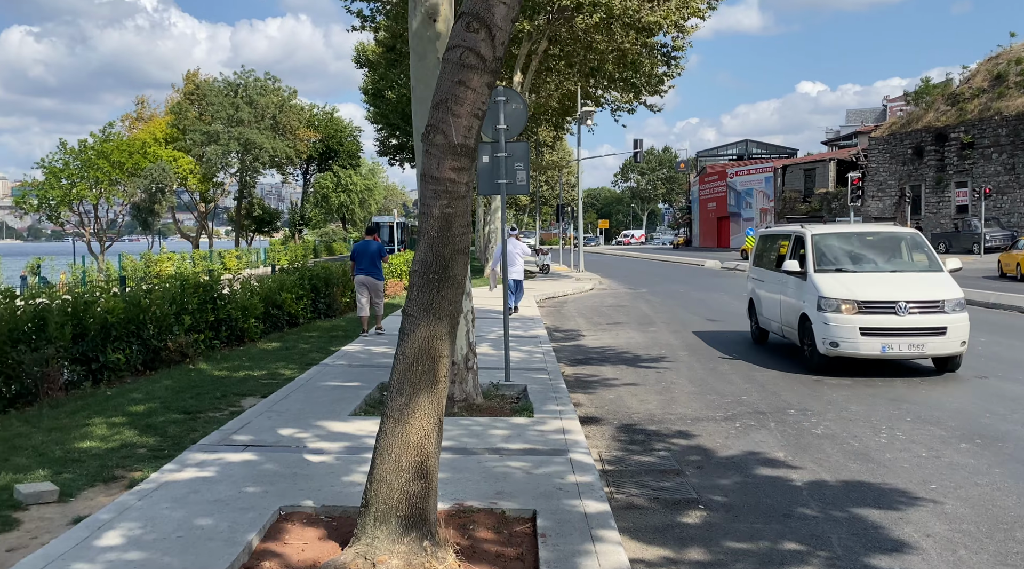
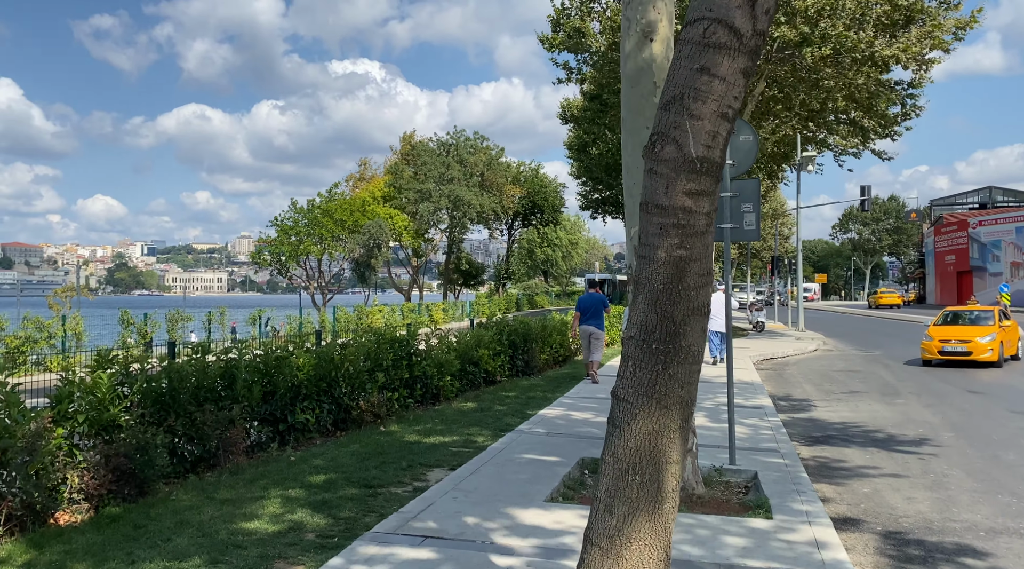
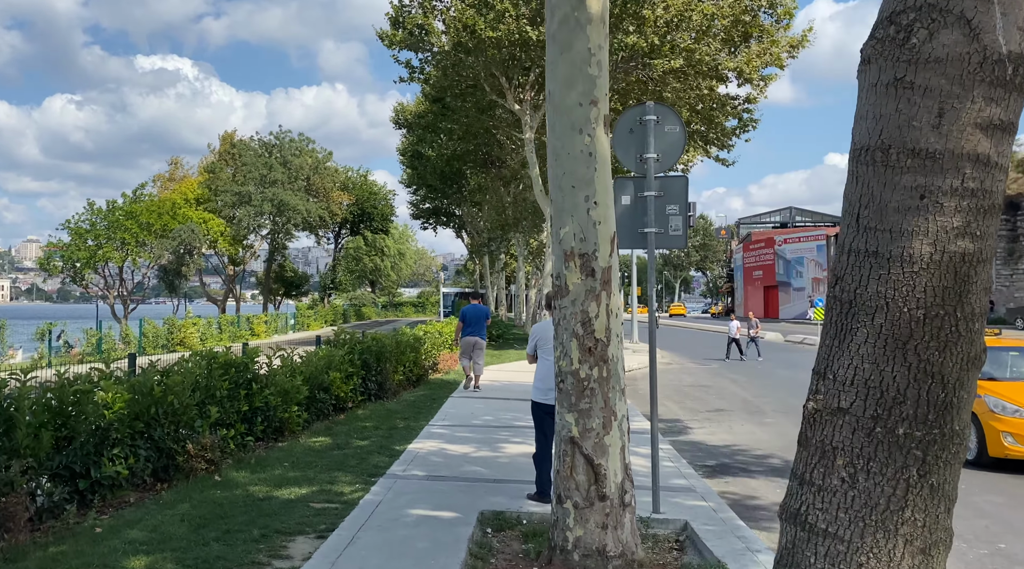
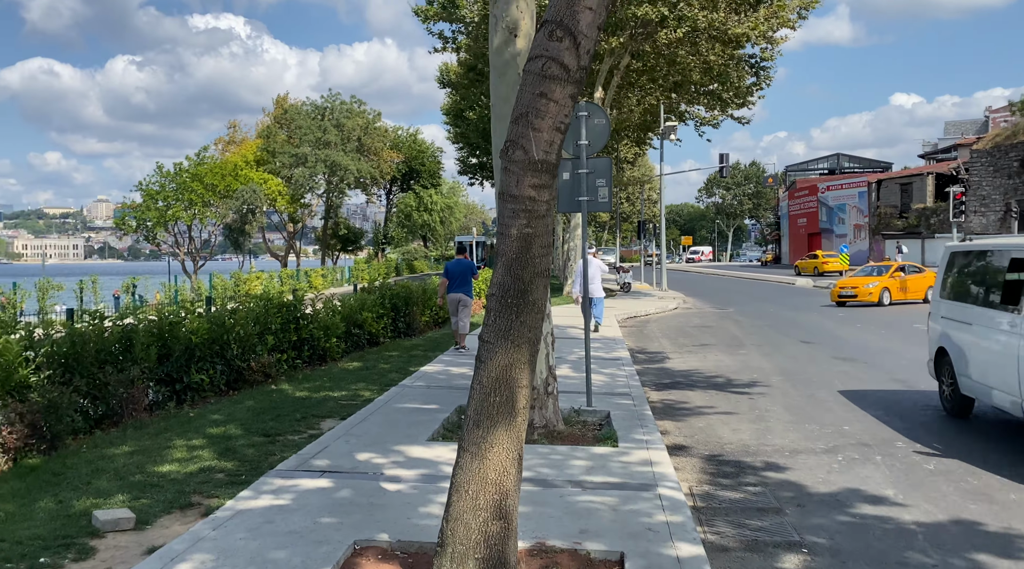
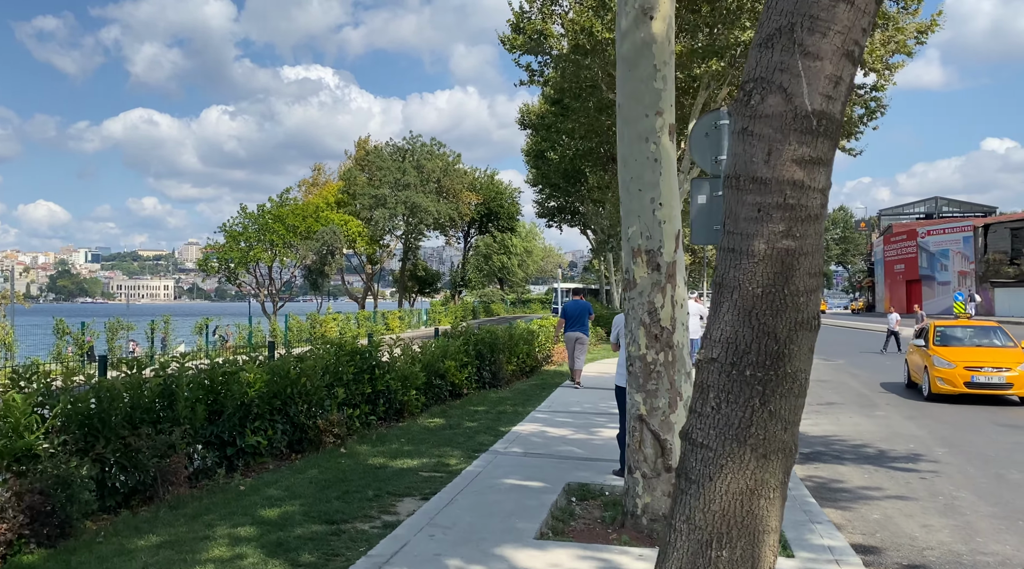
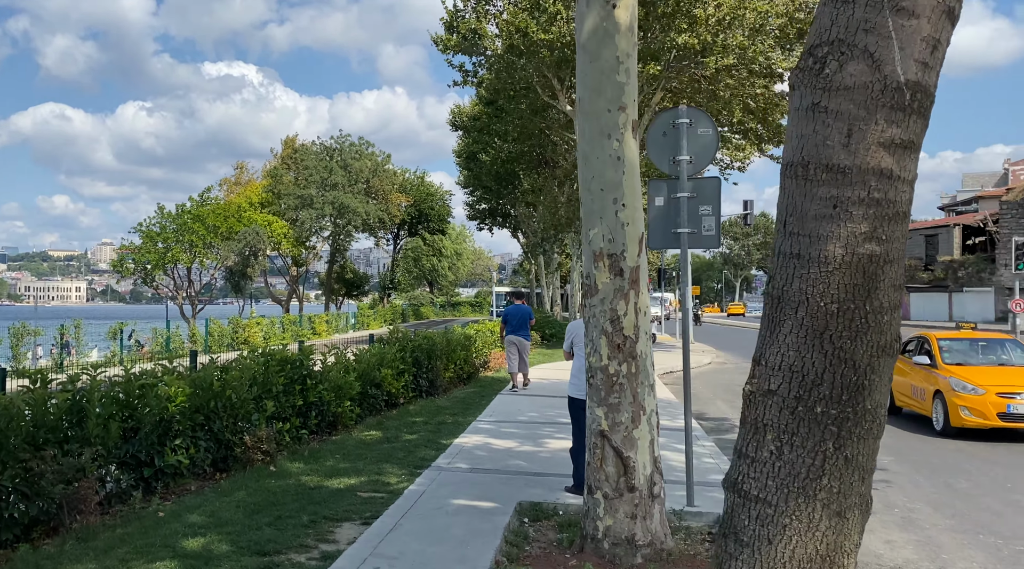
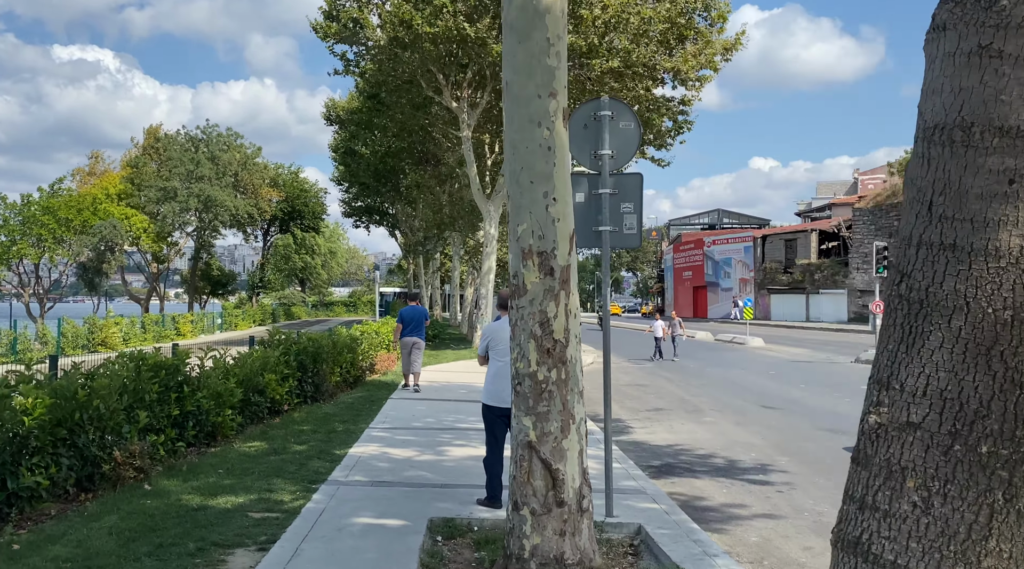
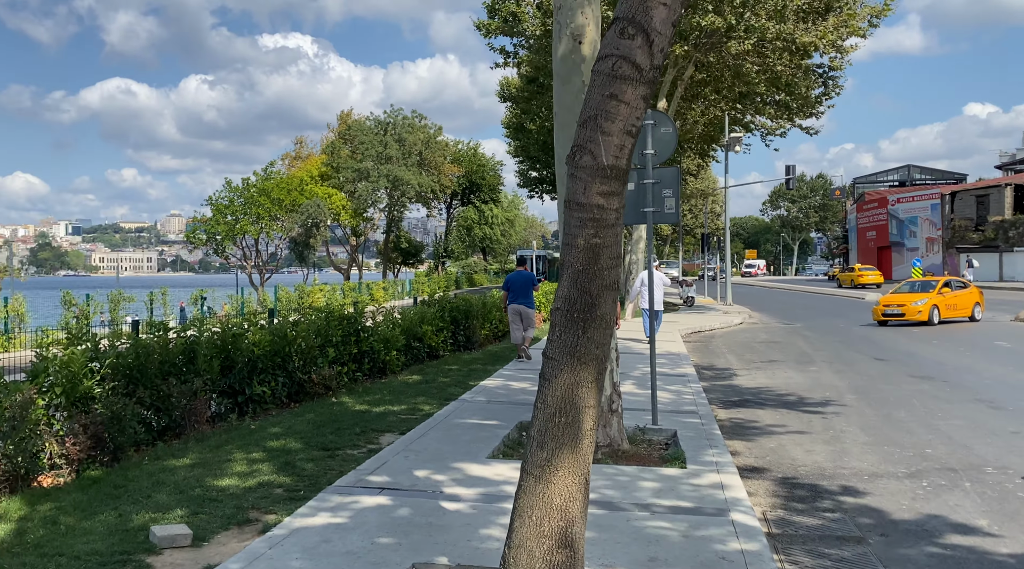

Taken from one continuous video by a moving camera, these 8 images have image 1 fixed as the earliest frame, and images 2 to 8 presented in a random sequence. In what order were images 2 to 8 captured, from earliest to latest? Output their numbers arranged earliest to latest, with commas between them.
4, 8, 2, 5, 6, 3, 7
